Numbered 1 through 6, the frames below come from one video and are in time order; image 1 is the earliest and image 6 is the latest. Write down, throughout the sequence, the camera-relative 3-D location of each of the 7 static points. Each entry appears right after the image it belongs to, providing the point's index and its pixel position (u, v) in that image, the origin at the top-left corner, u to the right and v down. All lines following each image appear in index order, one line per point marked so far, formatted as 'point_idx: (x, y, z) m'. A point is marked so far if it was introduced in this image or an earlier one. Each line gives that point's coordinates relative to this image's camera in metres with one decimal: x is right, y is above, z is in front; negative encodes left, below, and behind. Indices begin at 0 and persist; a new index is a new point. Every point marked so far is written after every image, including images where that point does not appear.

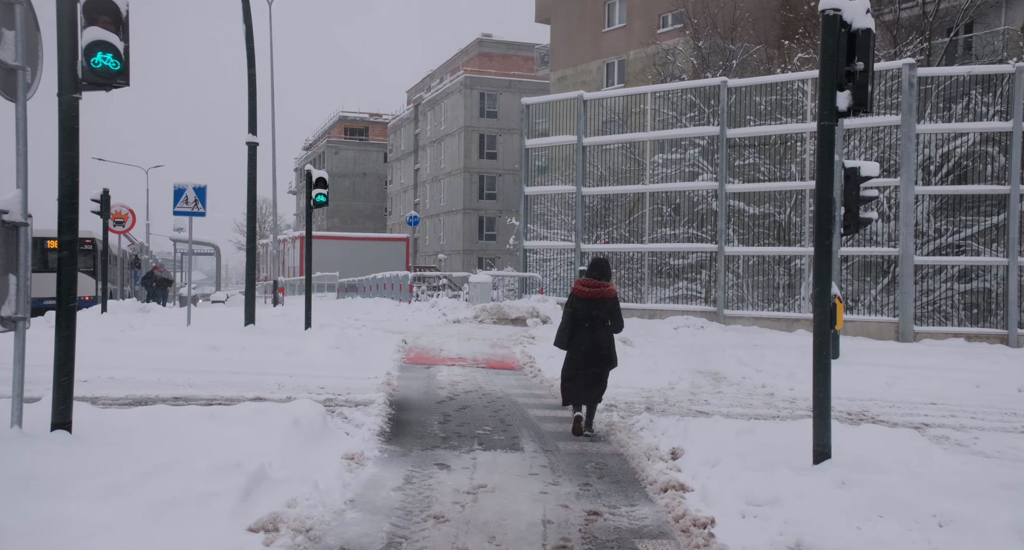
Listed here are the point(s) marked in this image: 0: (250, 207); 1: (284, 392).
0: (-4.1, +1.1, +14.3) m
1: (-2.2, -1.1, +8.7) m
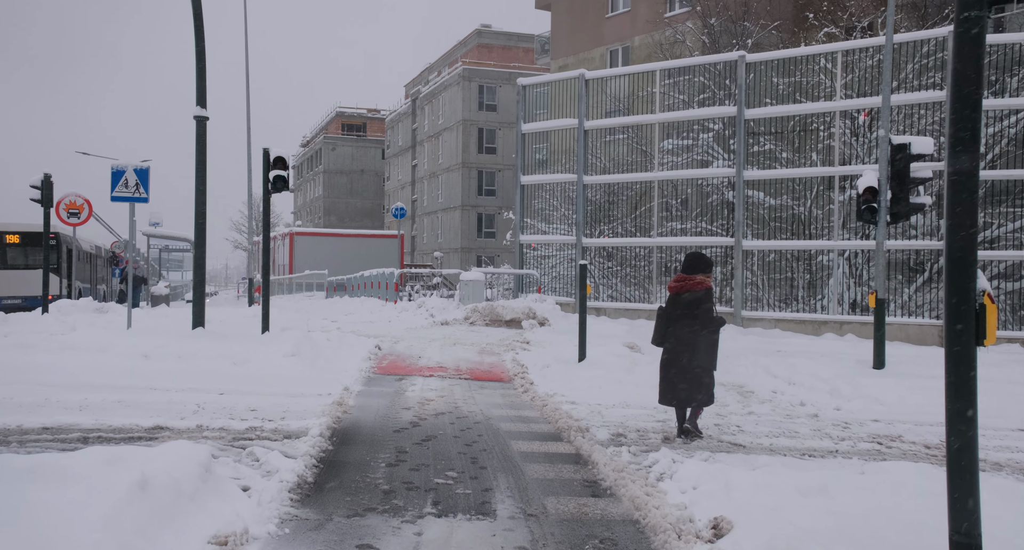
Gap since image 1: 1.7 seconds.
0: (-4.2, +1.1, +12.4) m
1: (-2.3, -1.1, +6.8) m
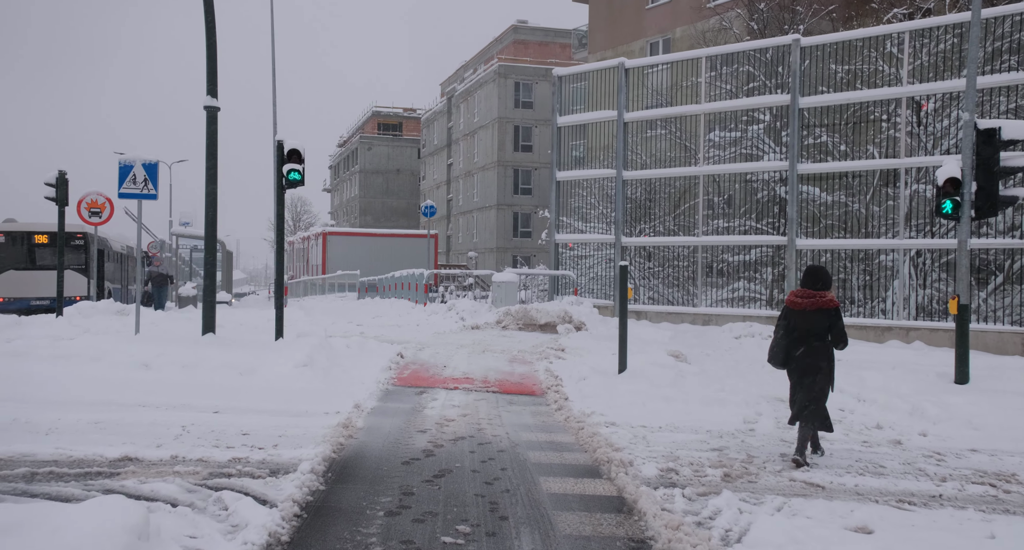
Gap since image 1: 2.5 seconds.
0: (-3.8, +1.1, +11.5) m
1: (-2.1, -1.1, +5.9) m
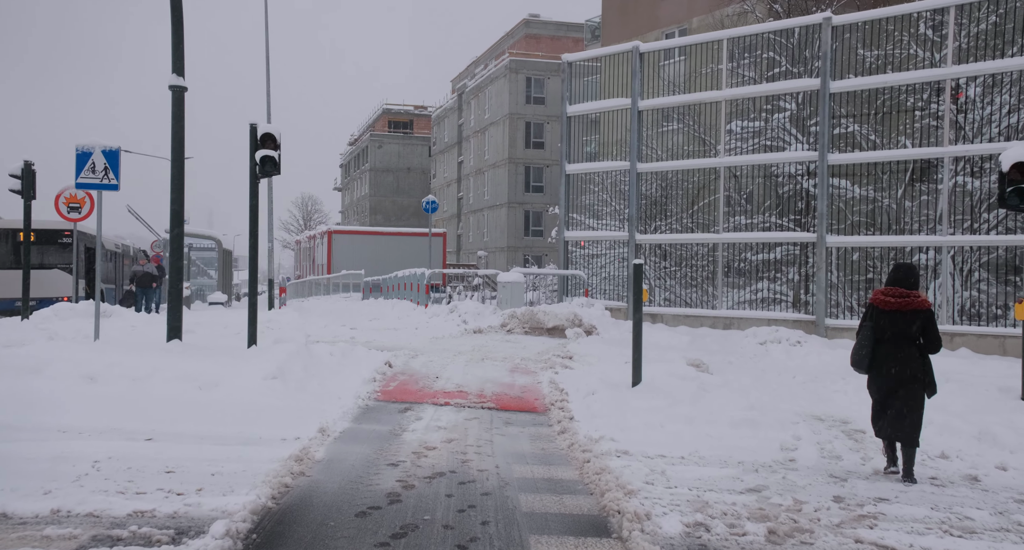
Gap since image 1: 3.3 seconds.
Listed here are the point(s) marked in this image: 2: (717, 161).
0: (-3.8, +1.1, +10.3) m
1: (-2.2, -1.1, +4.7) m
2: (+3.6, +2.0, +16.1) m
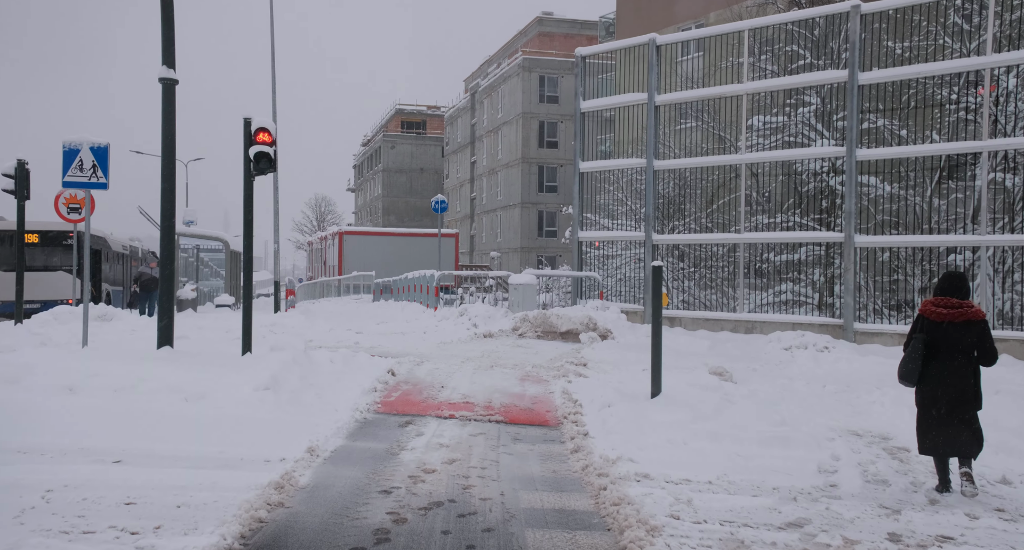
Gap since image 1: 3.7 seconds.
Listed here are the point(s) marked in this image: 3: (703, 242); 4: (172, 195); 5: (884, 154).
0: (-3.7, +1.1, +9.7) m
1: (-2.2, -1.1, +4.1) m
2: (+3.8, +2.0, +15.4) m
3: (+3.3, +0.6, +15.7) m
4: (-3.6, +0.9, +9.7) m
5: (+5.6, +1.8, +13.9) m
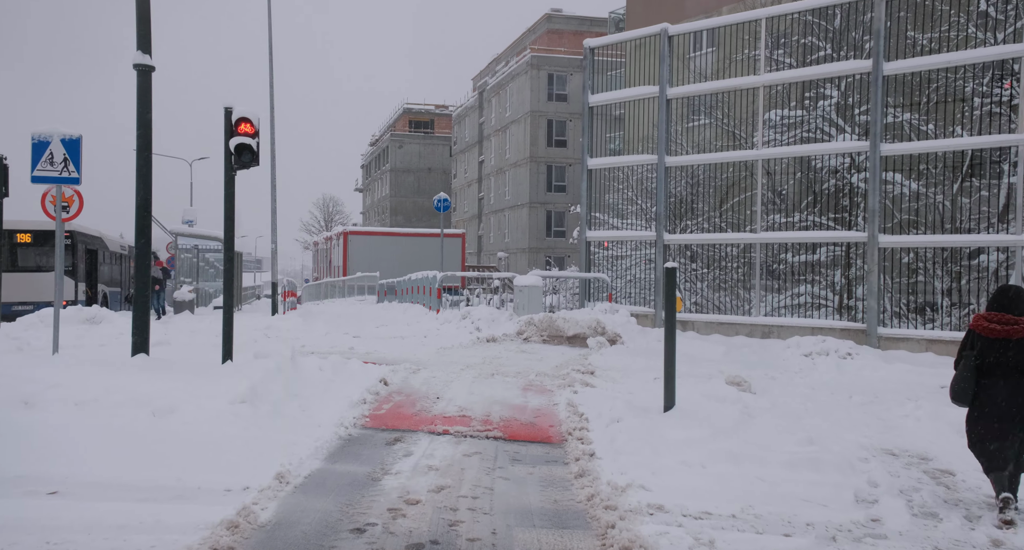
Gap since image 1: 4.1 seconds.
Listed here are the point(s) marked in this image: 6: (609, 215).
0: (-3.7, +1.0, +9.1) m
1: (-2.2, -1.1, +3.4) m
2: (+3.9, +2.0, +14.7) m
3: (+3.4, +0.5, +15.0) m
4: (-3.6, +0.8, +9.0) m
5: (+5.7, +1.8, +13.1) m
6: (+1.8, +1.1, +16.8) m
